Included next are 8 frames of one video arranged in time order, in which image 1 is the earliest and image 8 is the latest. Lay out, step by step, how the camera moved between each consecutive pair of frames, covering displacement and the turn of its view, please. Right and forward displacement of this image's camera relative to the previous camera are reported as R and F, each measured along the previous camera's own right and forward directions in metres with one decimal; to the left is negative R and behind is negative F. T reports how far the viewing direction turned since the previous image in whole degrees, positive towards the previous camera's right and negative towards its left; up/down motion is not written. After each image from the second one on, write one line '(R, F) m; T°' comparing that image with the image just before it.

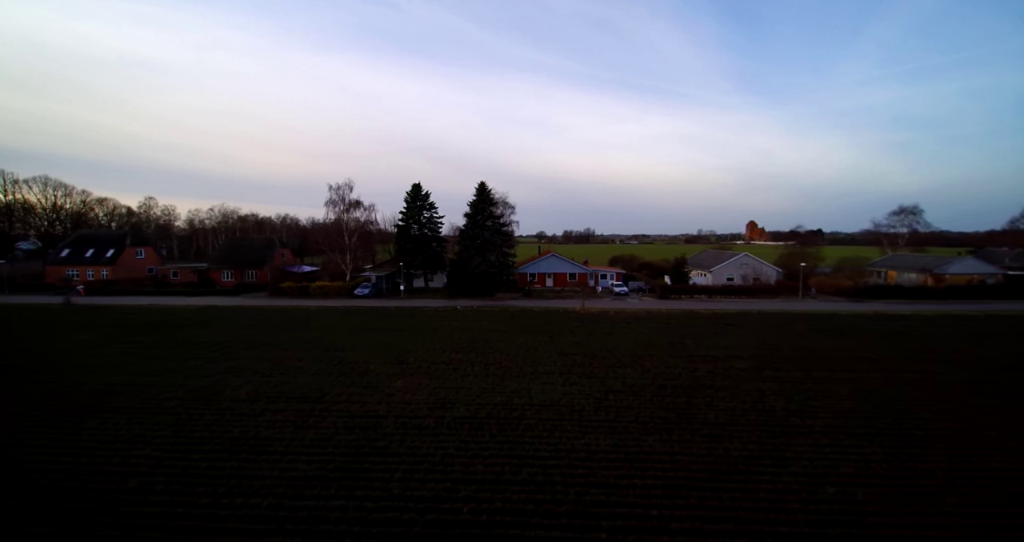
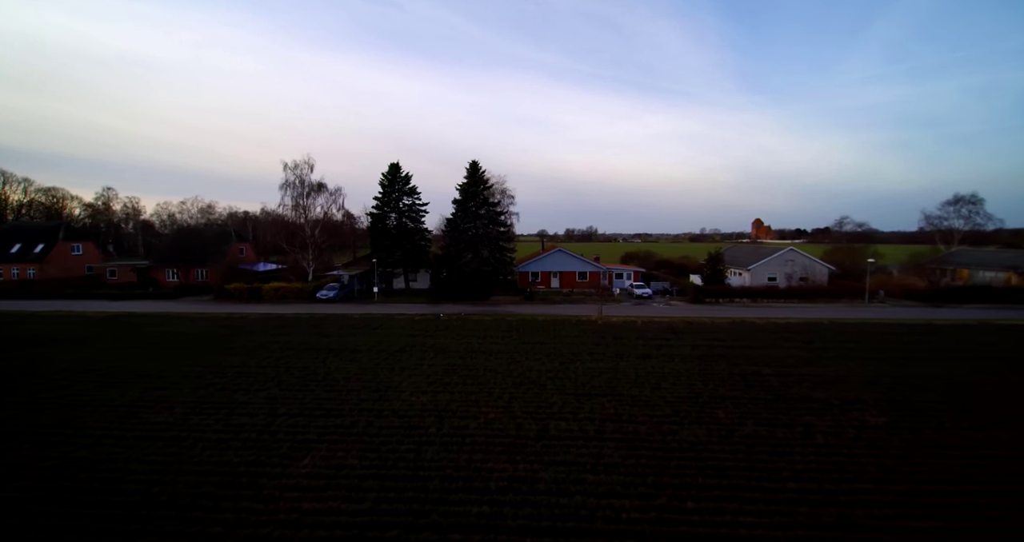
(+0.2, +8.3) m; 0°
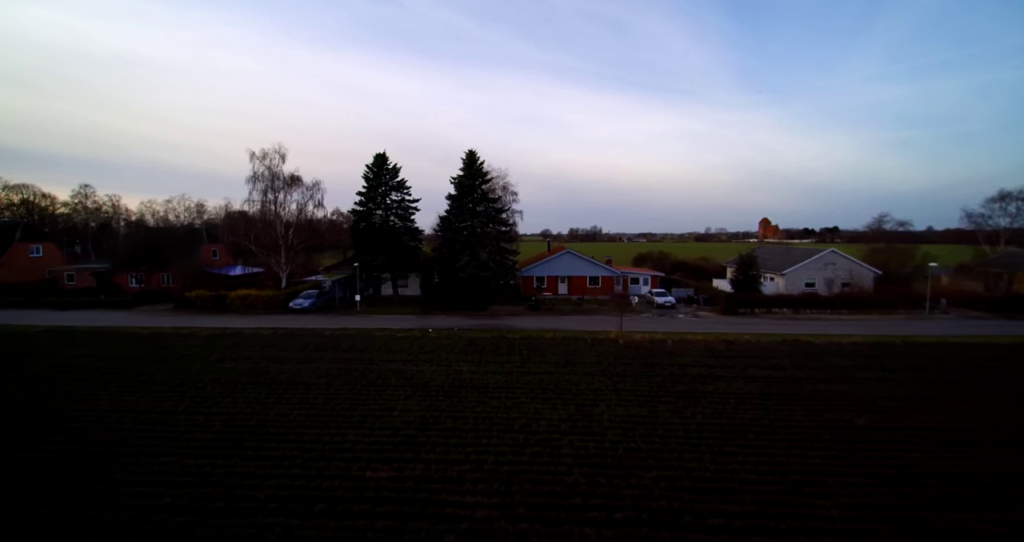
(+0.1, +4.8) m; 0°
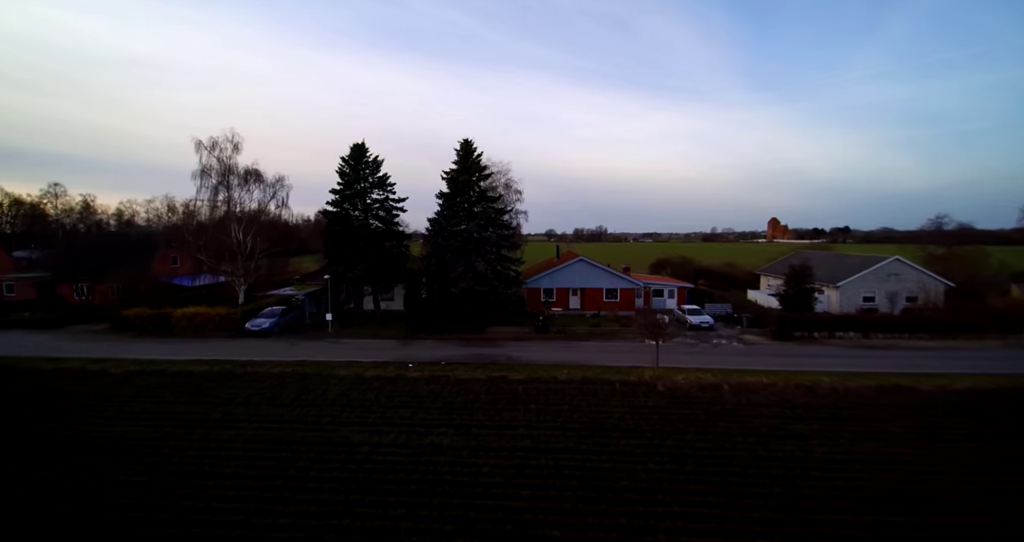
(0.0, +5.6) m; 0°
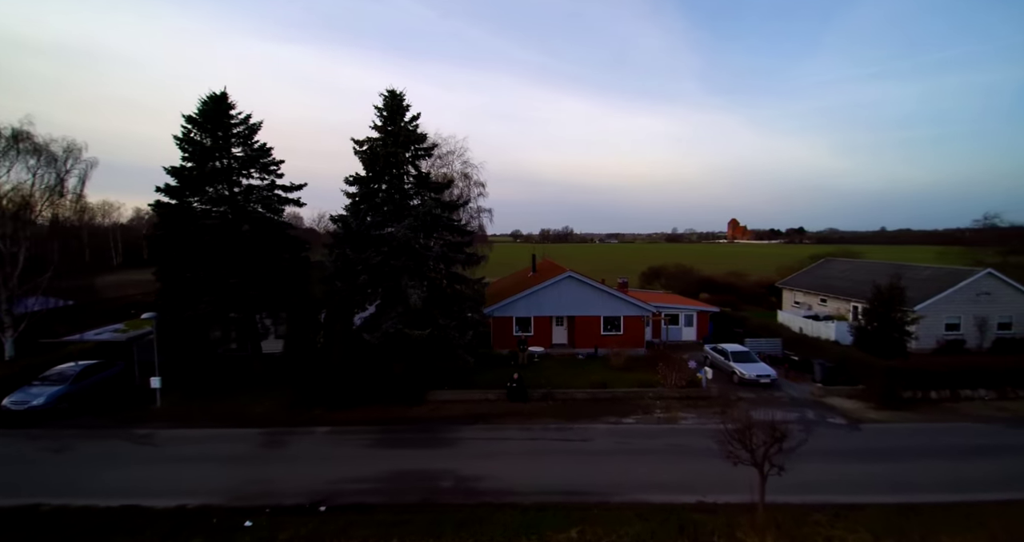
(+0.2, +9.9) m; +4°
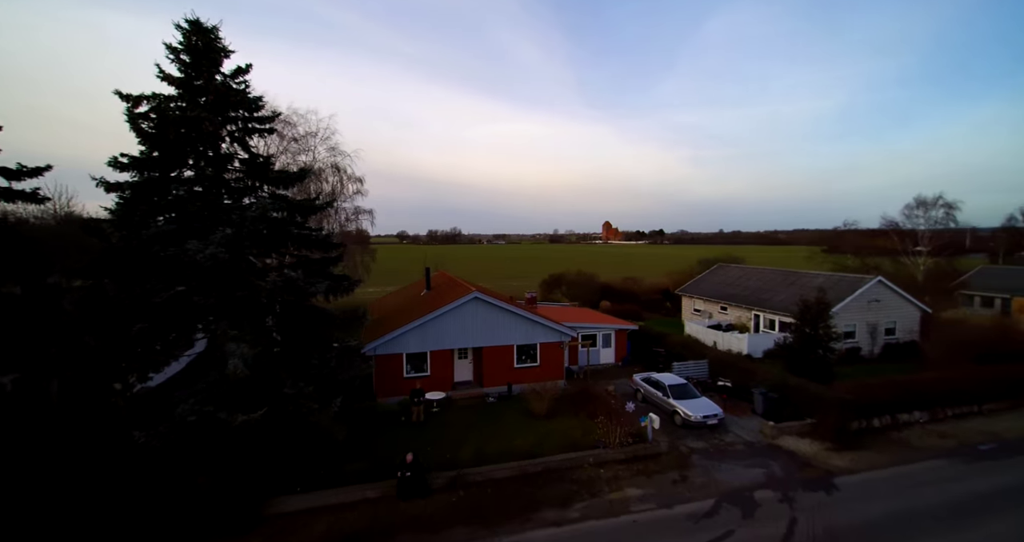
(-0.2, +4.7) m; +13°
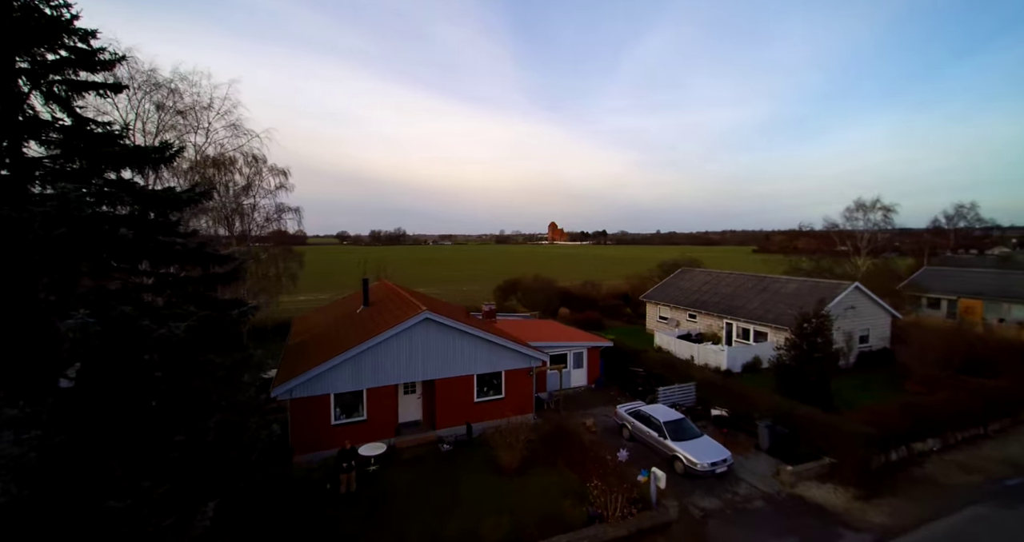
(-0.4, +3.4) m; +6°
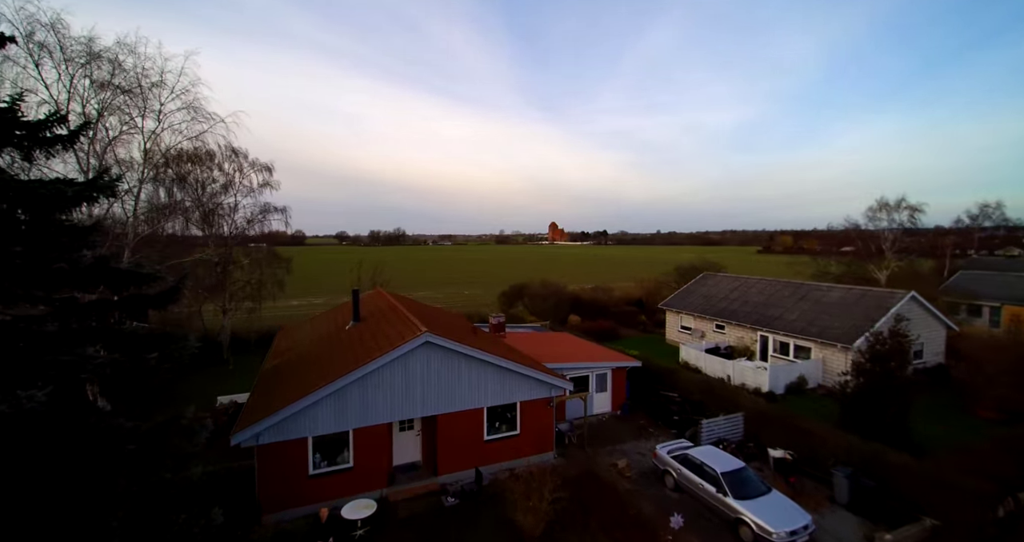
(-0.4, +2.7) m; 0°
